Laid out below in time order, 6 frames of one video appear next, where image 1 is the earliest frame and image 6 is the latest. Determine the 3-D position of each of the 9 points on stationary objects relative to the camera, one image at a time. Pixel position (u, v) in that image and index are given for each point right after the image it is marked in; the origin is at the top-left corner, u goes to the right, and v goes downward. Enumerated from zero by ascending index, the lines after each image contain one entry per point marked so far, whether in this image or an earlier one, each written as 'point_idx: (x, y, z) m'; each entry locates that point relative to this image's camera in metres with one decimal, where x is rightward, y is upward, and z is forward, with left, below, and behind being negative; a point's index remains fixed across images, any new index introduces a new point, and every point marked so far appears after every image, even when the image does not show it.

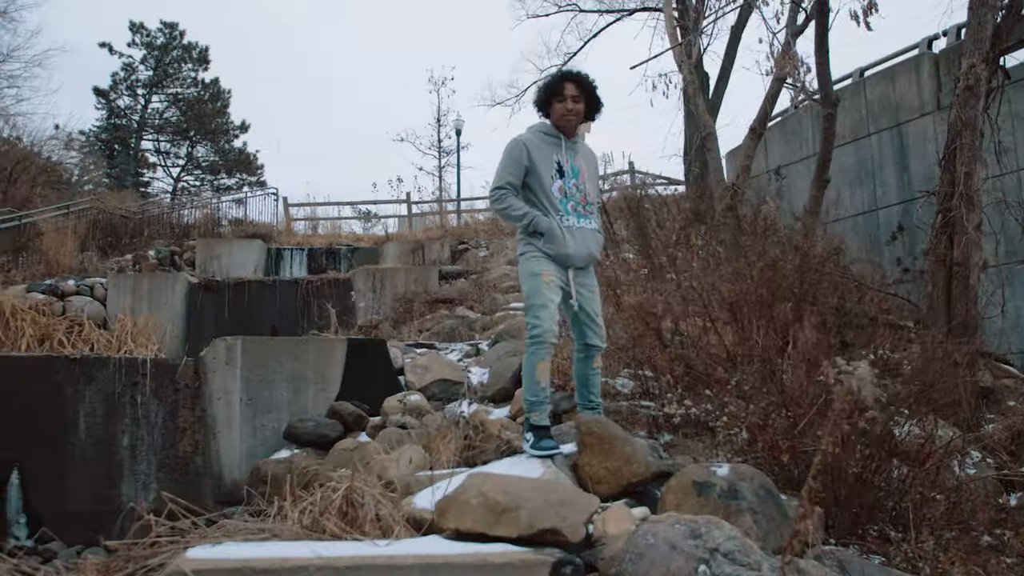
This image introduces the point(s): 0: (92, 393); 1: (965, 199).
0: (-2.2, -0.6, +4.7) m
1: (+3.2, +0.6, +6.3) m
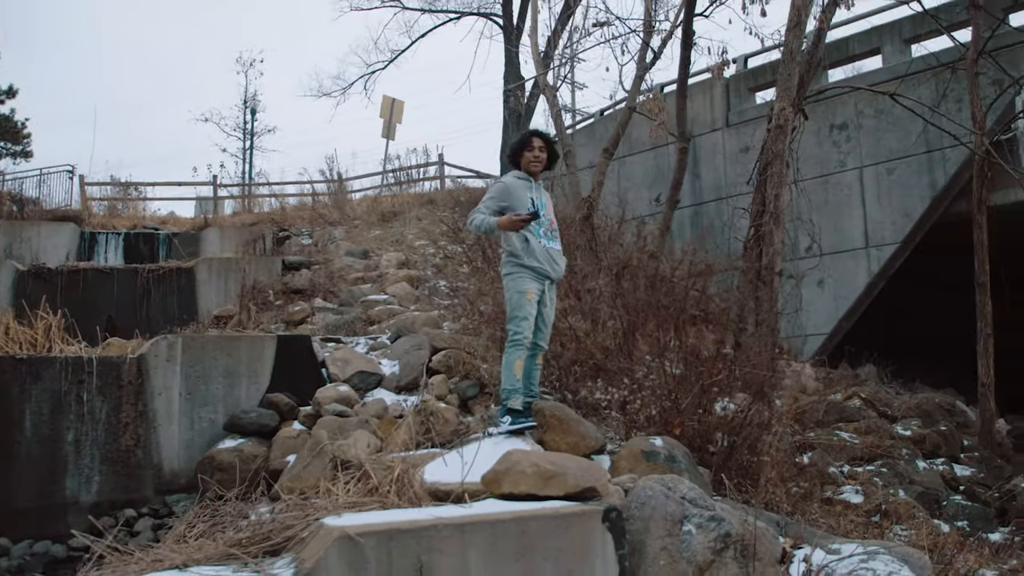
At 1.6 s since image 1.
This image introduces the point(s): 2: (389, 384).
0: (-2.6, -0.6, +4.8) m
1: (+2.3, +0.6, +7.7) m
2: (-0.8, -0.6, +5.7) m
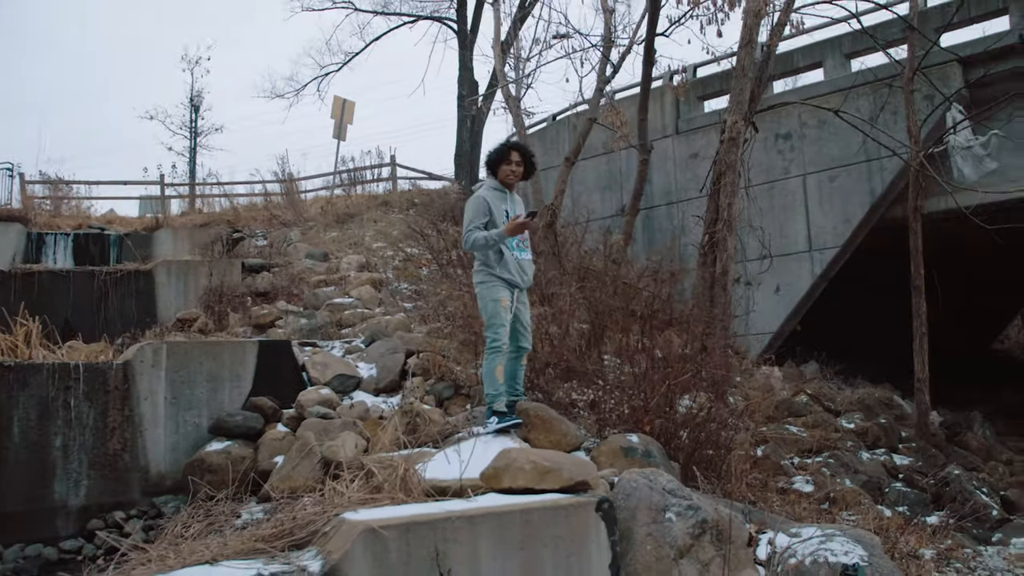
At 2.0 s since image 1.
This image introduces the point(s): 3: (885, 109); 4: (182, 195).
0: (-2.7, -0.6, +4.9) m
1: (+2.0, +0.6, +8.1) m
2: (-1.0, -0.6, +5.9) m
3: (+4.1, +2.0, +9.8) m
4: (-7.4, +2.1, +19.9) m
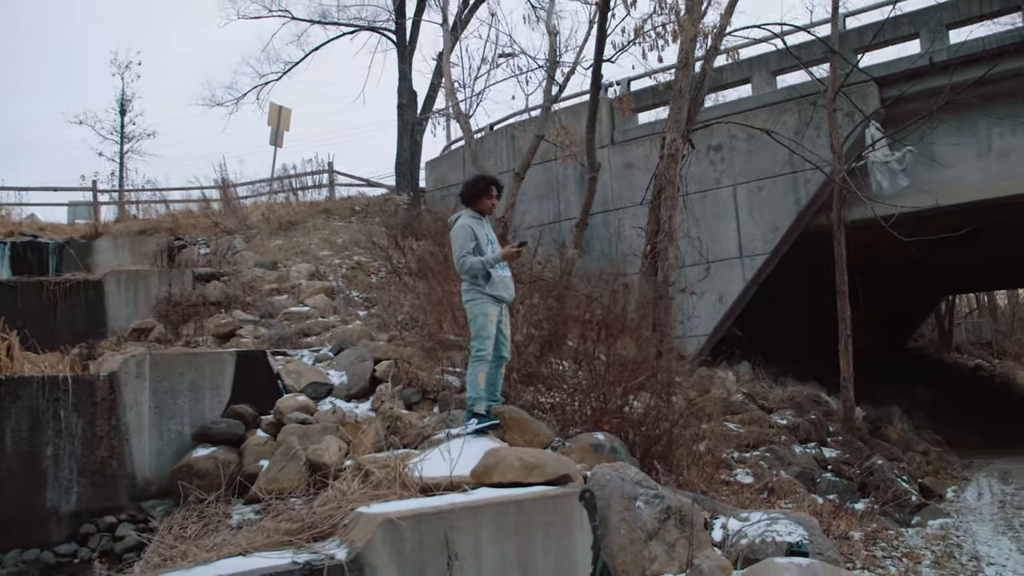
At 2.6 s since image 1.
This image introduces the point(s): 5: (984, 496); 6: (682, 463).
0: (-2.8, -0.7, +5.1) m
1: (+1.5, +0.5, +8.7) m
2: (-1.2, -0.7, +6.2) m
3: (+3.5, +2.0, +10.5) m
4: (-8.8, +1.9, +19.7) m
5: (+4.5, -2.0, +8.3) m
6: (+1.1, -1.2, +5.9) m
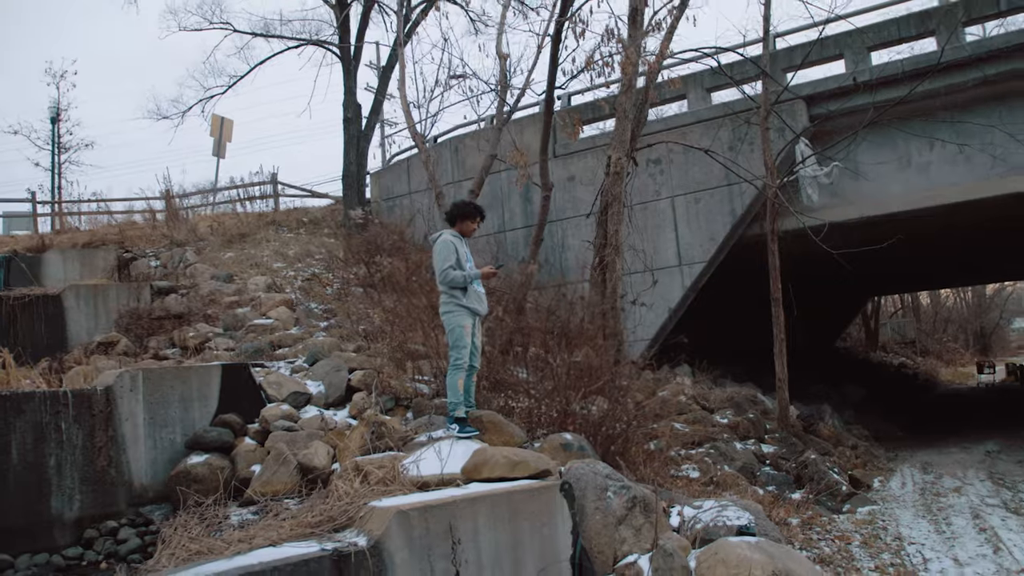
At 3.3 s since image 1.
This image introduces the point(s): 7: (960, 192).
0: (-3.0, -0.8, +5.4) m
1: (+1.1, +0.4, +9.3) m
2: (-1.4, -0.8, +6.6) m
3: (+2.9, +1.9, +11.3) m
4: (-10.0, +1.7, +19.5) m
5: (+4.1, -2.0, +9.2) m
6: (+0.9, -1.3, +6.5) m
7: (+5.3, +1.1, +10.4) m
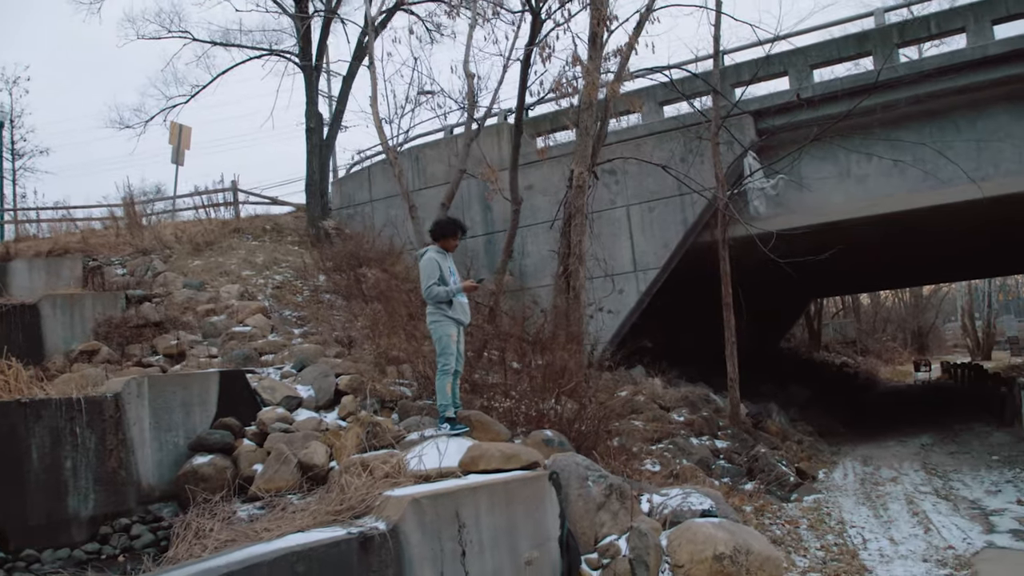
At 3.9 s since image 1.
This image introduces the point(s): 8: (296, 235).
0: (-3.1, -0.9, +5.8) m
1: (+0.7, +0.3, +9.9) m
2: (-1.6, -0.9, +7.1) m
3: (+2.5, +1.8, +12.0) m
4: (-11.0, +1.5, +19.5) m
5: (+3.8, -2.1, +9.9) m
6: (+0.8, -1.3, +7.1) m
7: (+4.8, +1.1, +11.2) m
8: (-4.2, +1.0, +17.3) m
